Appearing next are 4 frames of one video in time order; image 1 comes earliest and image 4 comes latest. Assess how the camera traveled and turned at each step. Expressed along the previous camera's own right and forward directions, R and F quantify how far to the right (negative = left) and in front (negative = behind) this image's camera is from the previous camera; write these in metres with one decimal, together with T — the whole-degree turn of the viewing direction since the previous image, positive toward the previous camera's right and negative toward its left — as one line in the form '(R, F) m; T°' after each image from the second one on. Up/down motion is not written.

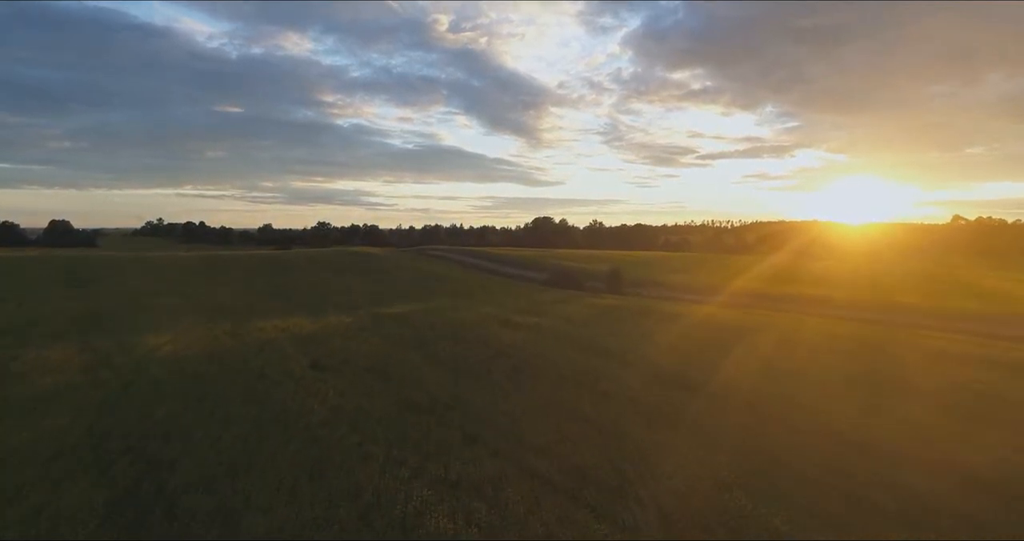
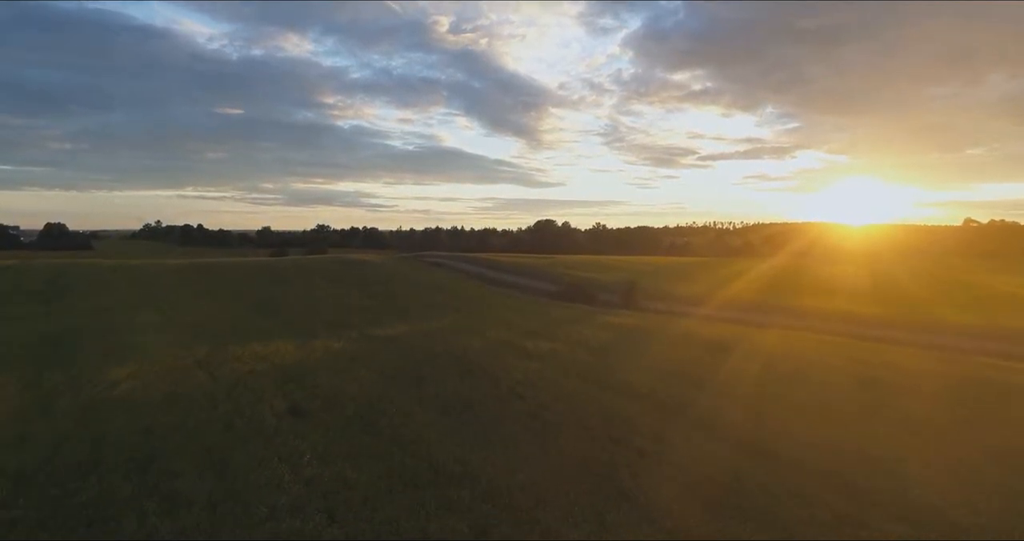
(-0.3, +2.8) m; 0°
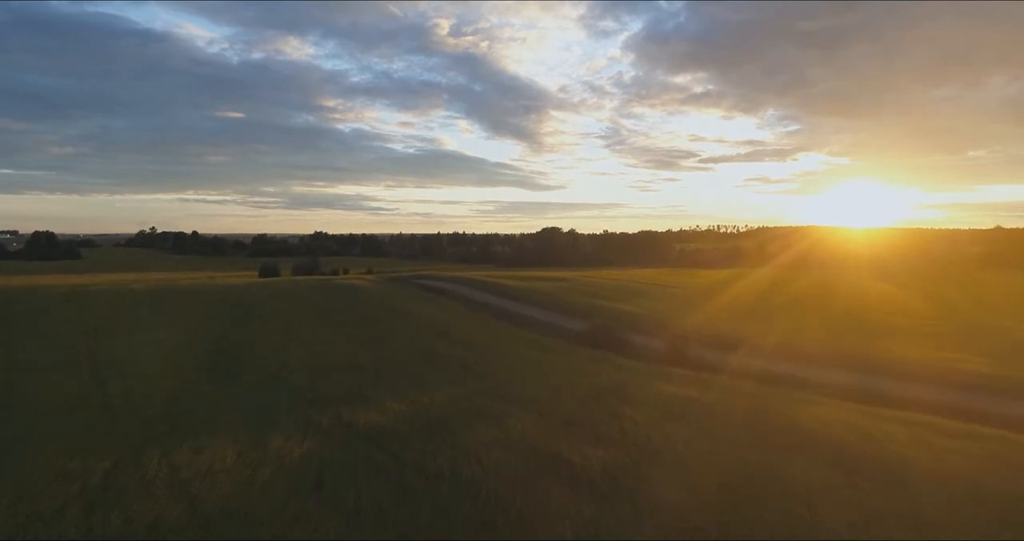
(-0.7, +6.7) m; 0°
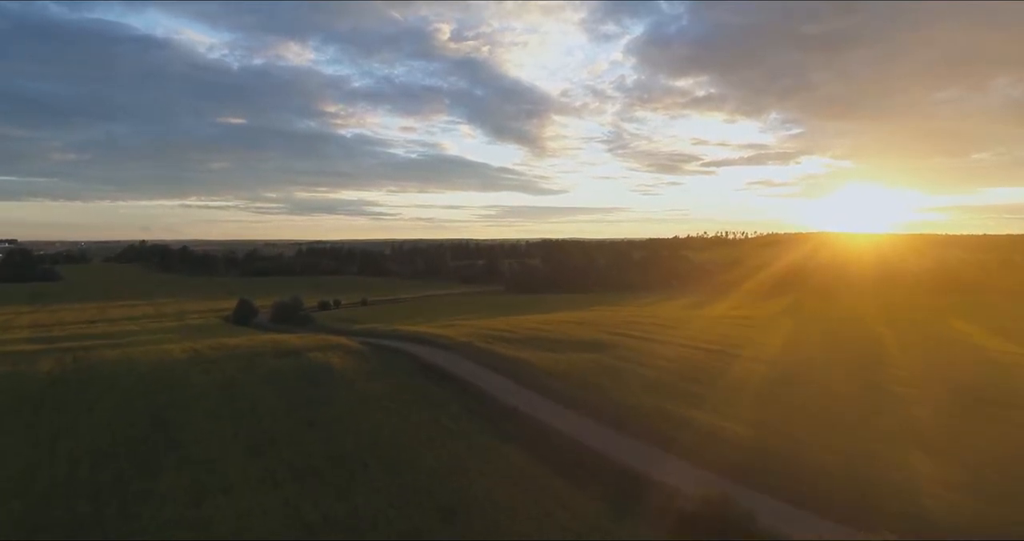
(-1.4, +12.6) m; 0°
